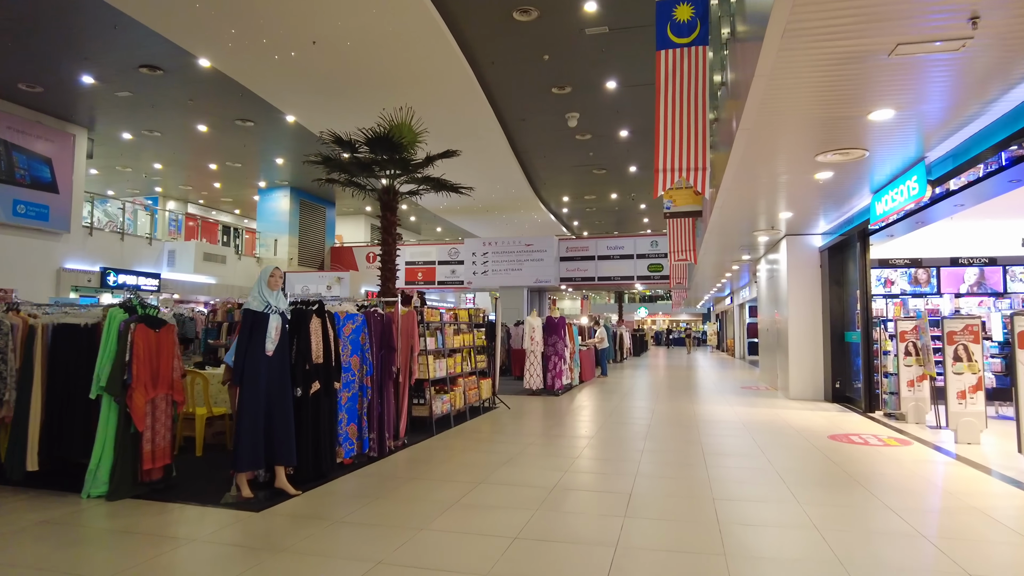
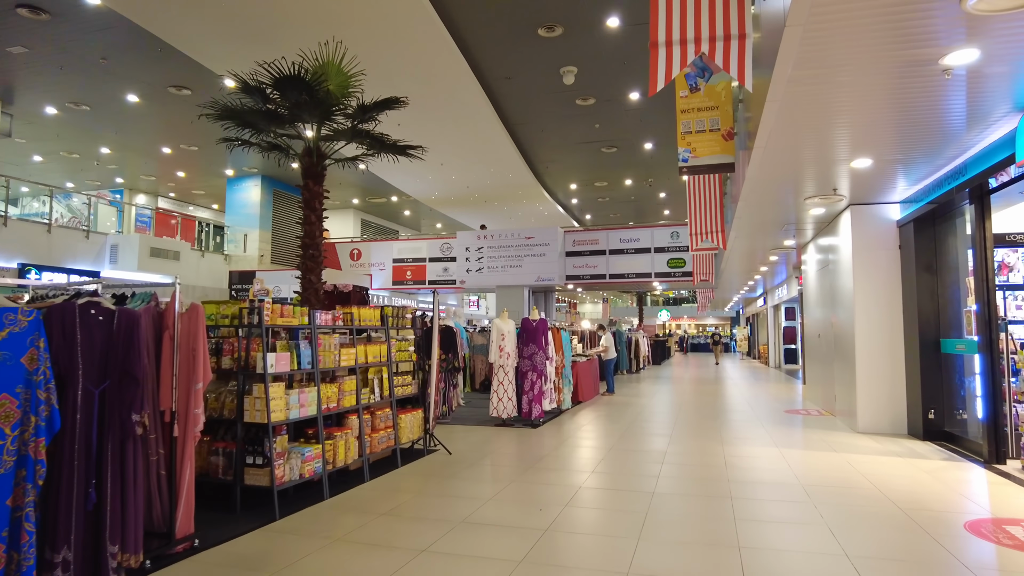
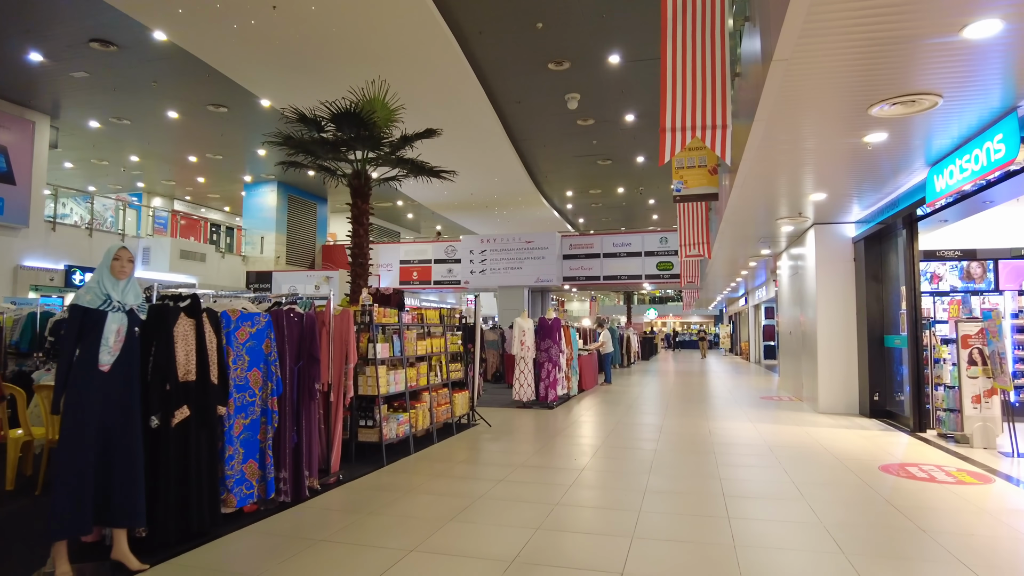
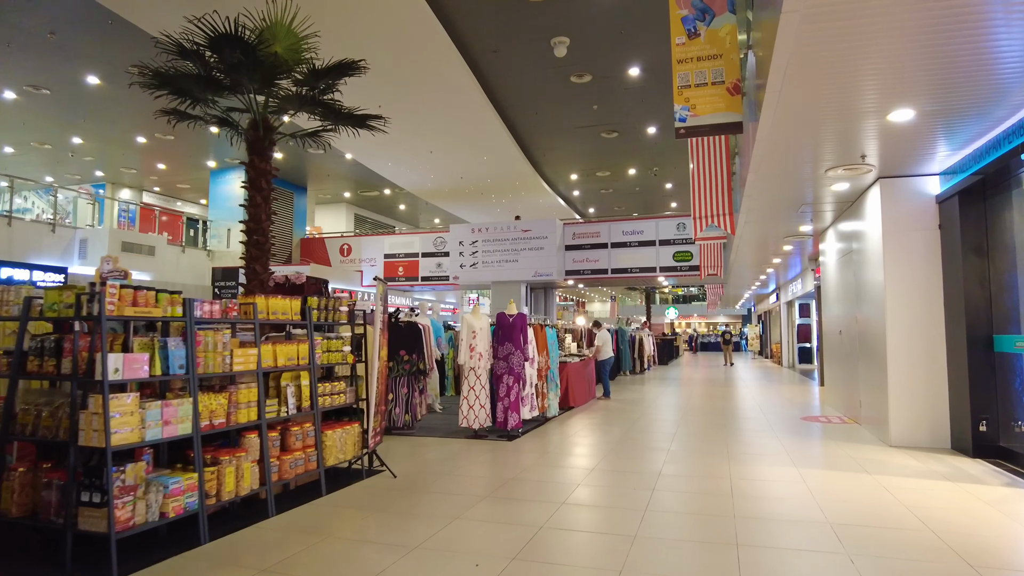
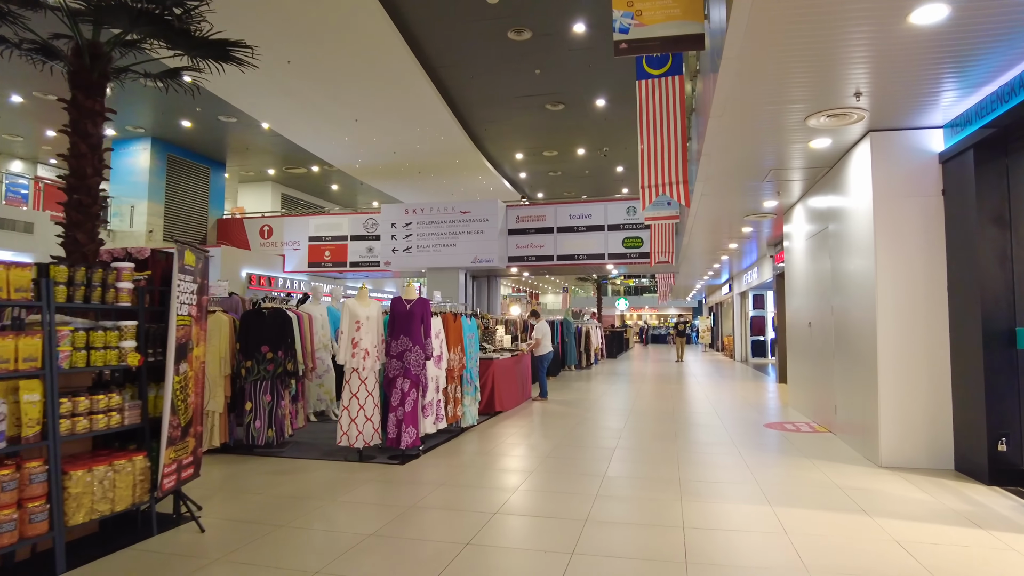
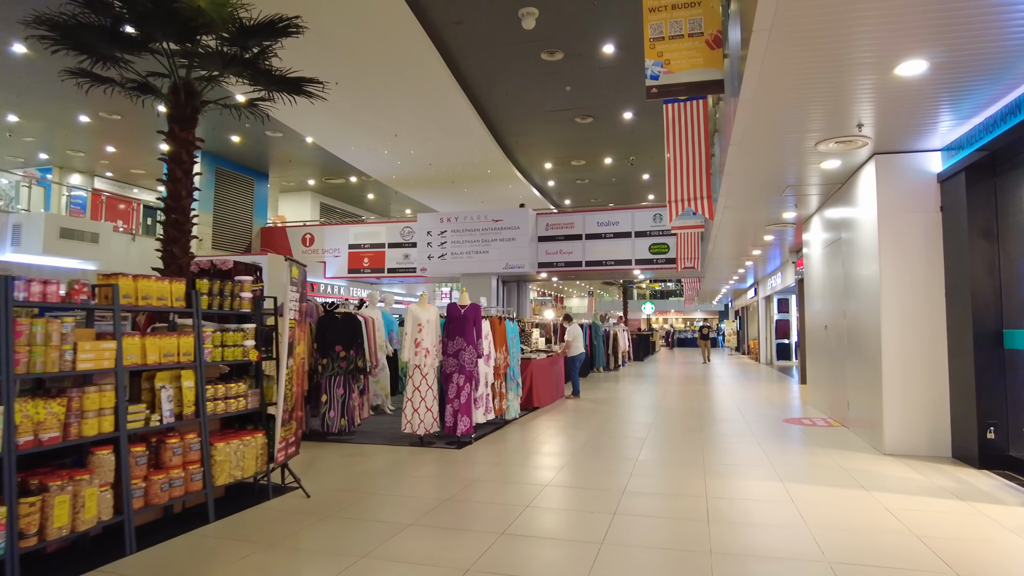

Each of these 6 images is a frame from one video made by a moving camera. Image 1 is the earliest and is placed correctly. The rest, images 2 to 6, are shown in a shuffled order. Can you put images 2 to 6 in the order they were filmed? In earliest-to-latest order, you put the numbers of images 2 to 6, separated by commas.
3, 2, 4, 6, 5
